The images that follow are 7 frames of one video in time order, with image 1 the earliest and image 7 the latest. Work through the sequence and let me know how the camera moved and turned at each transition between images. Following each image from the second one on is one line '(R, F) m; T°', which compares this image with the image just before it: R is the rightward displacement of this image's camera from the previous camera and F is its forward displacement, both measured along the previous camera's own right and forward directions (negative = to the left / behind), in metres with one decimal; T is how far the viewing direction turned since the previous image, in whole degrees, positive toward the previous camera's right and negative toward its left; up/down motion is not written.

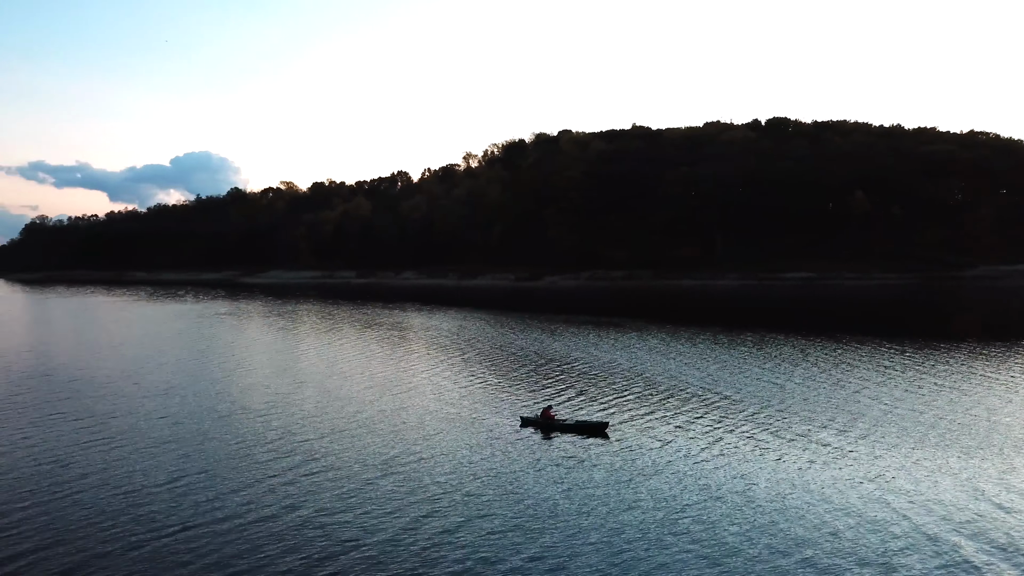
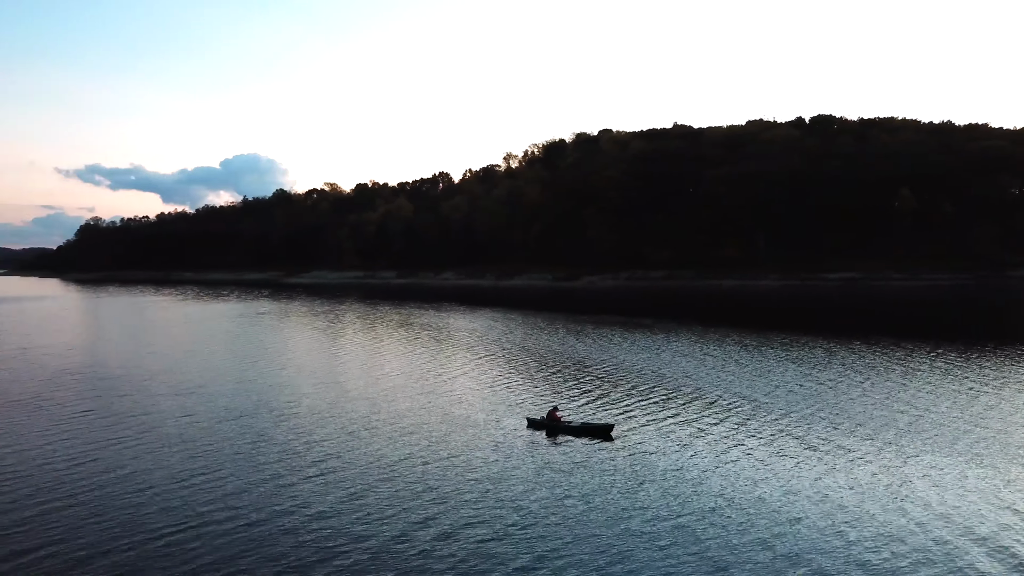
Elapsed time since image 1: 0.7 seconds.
(+0.7, +0.1) m; -3°
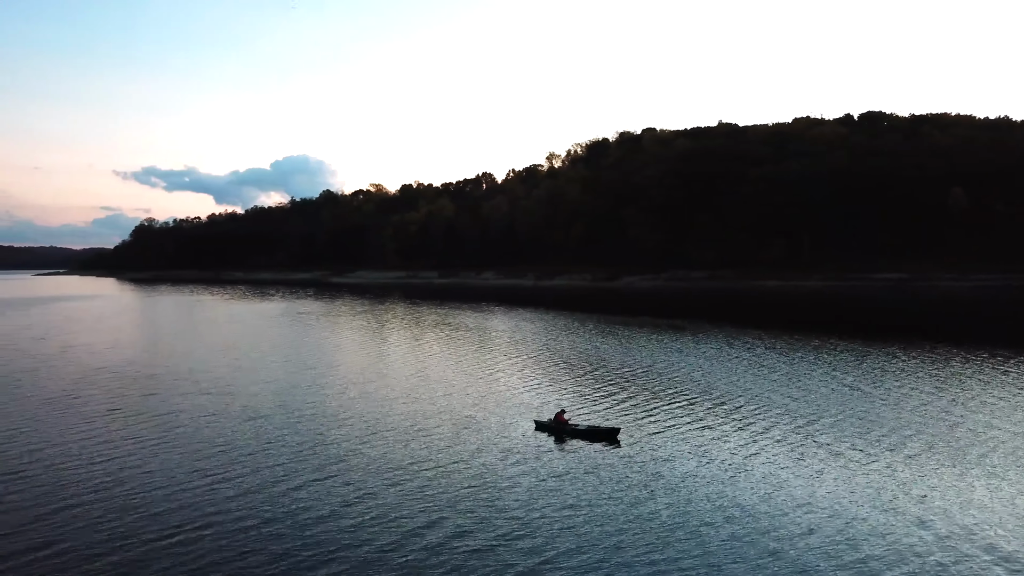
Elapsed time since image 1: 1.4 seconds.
(+0.7, +0.1) m; -3°
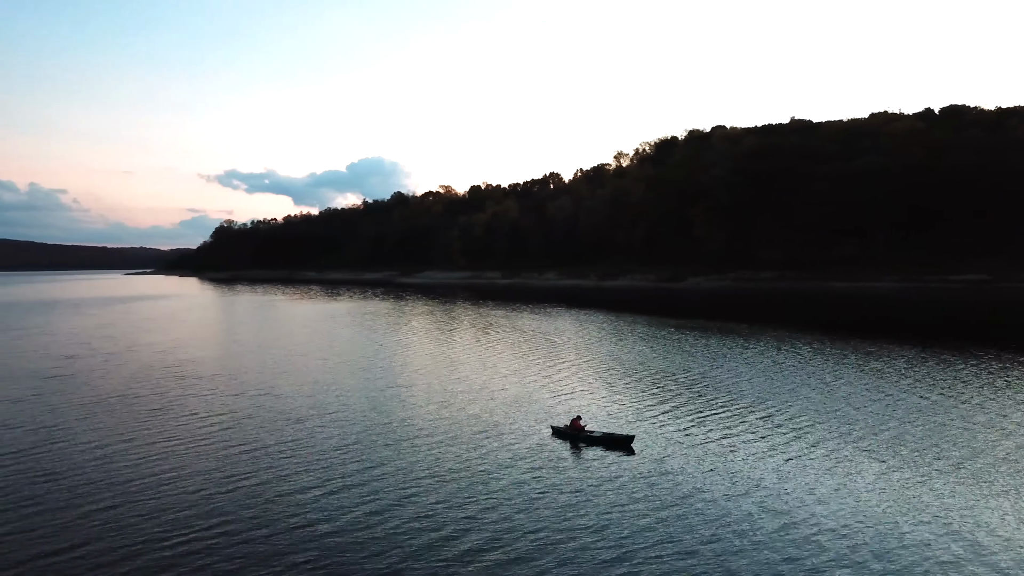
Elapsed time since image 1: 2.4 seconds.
(+1.0, +0.2) m; -5°
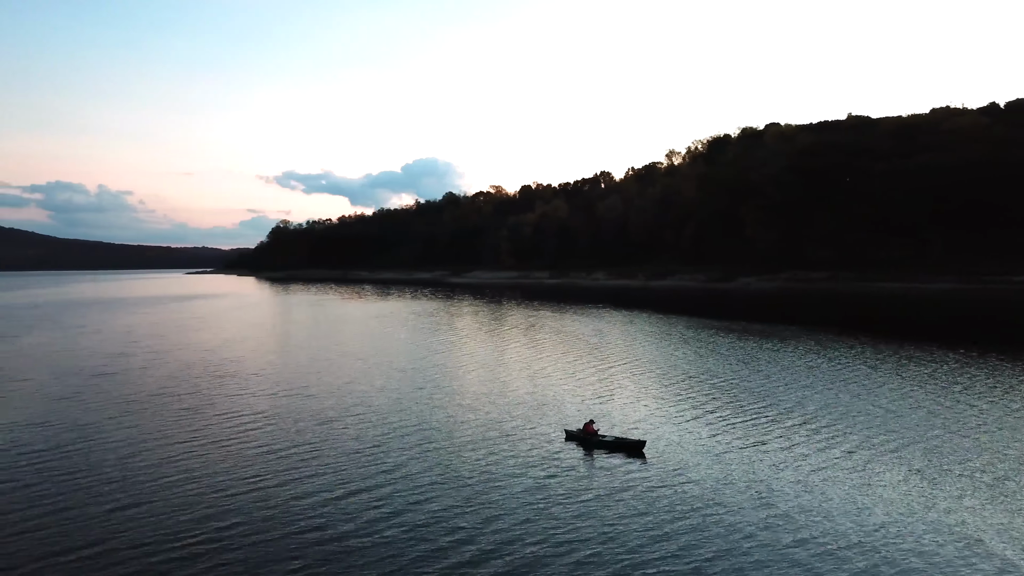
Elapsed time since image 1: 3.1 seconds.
(+0.7, +0.2) m; -4°
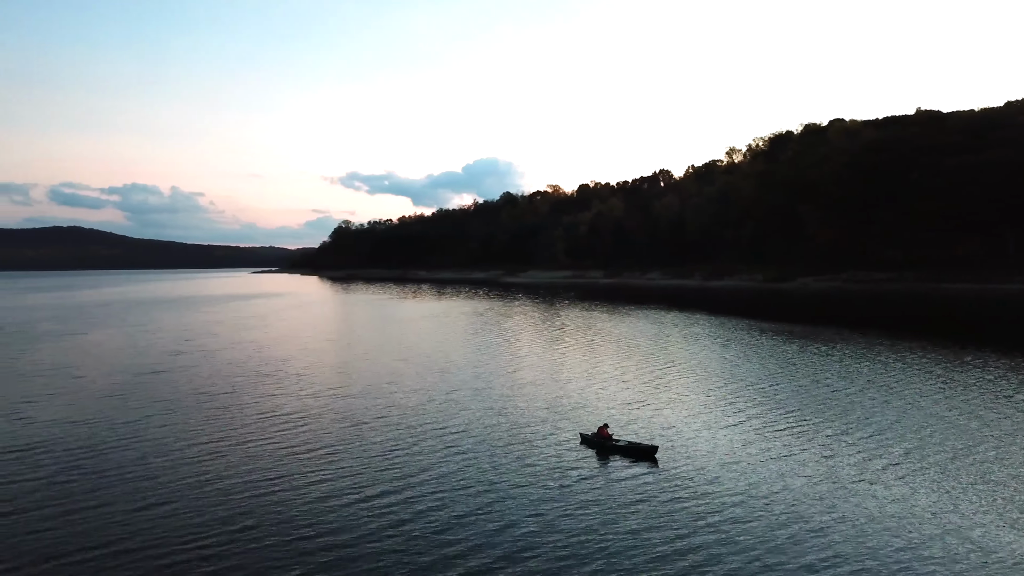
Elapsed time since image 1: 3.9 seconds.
(+0.8, +0.2) m; -4°
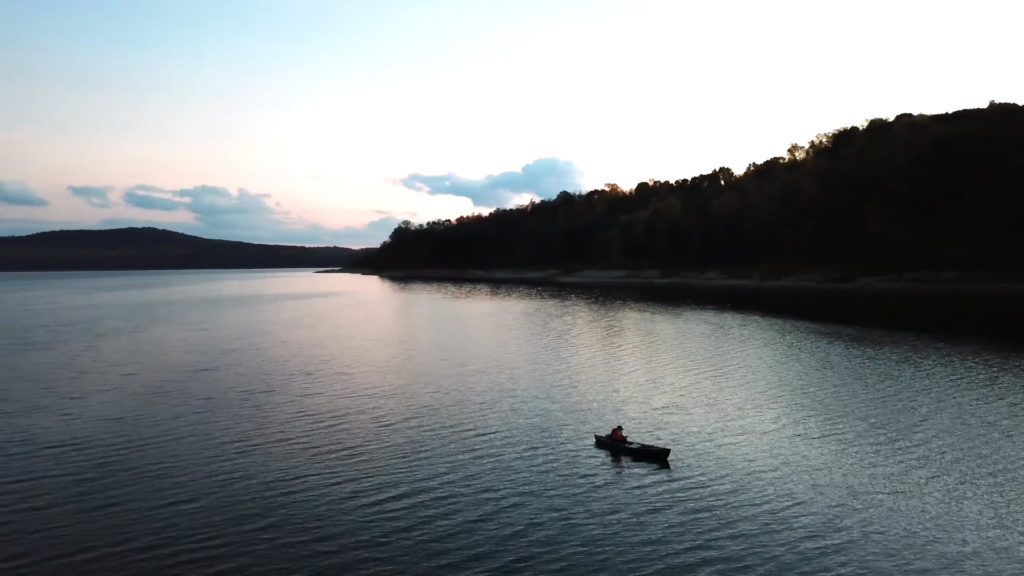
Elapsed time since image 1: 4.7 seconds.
(+0.8, +0.3) m; -4°
